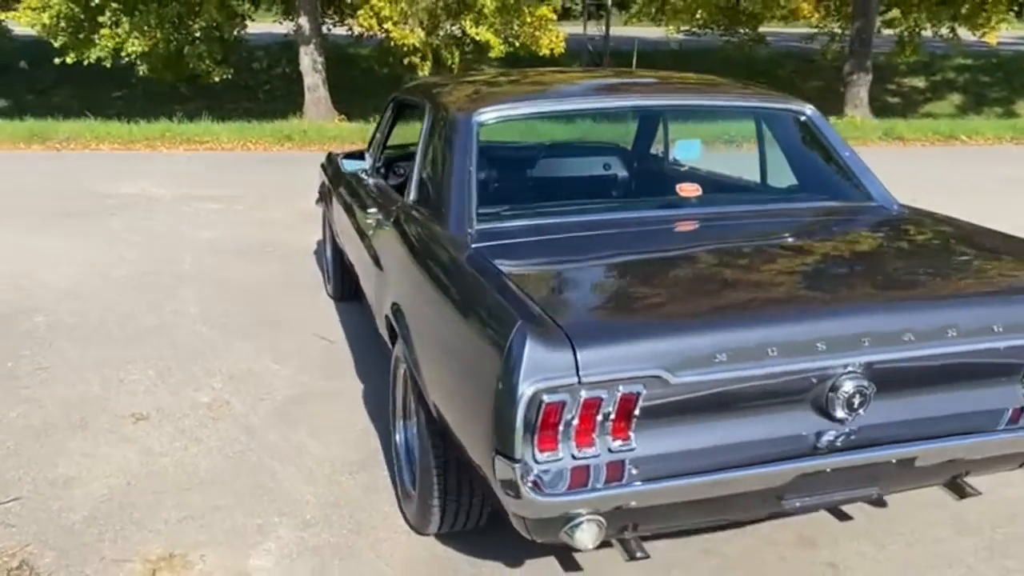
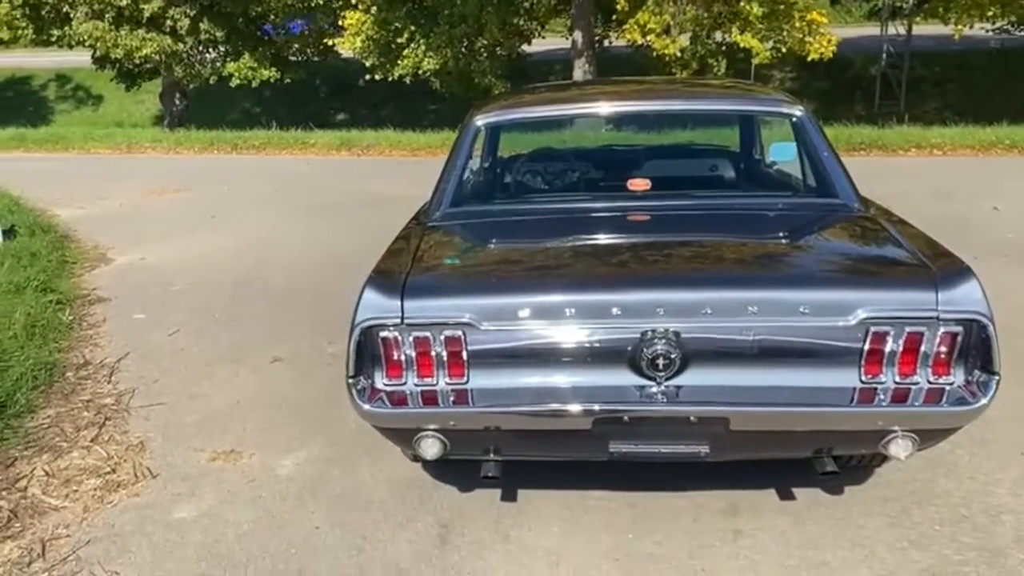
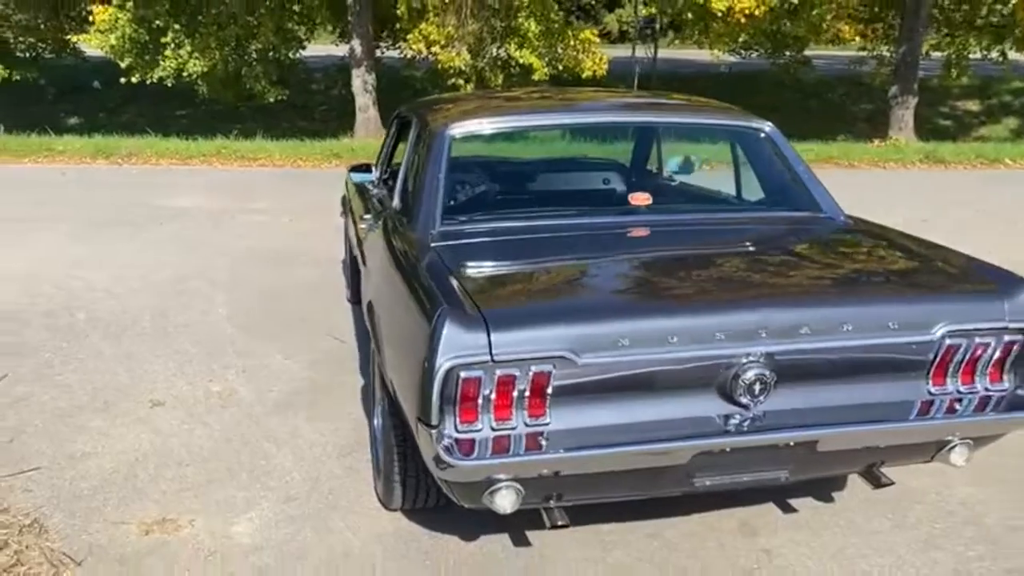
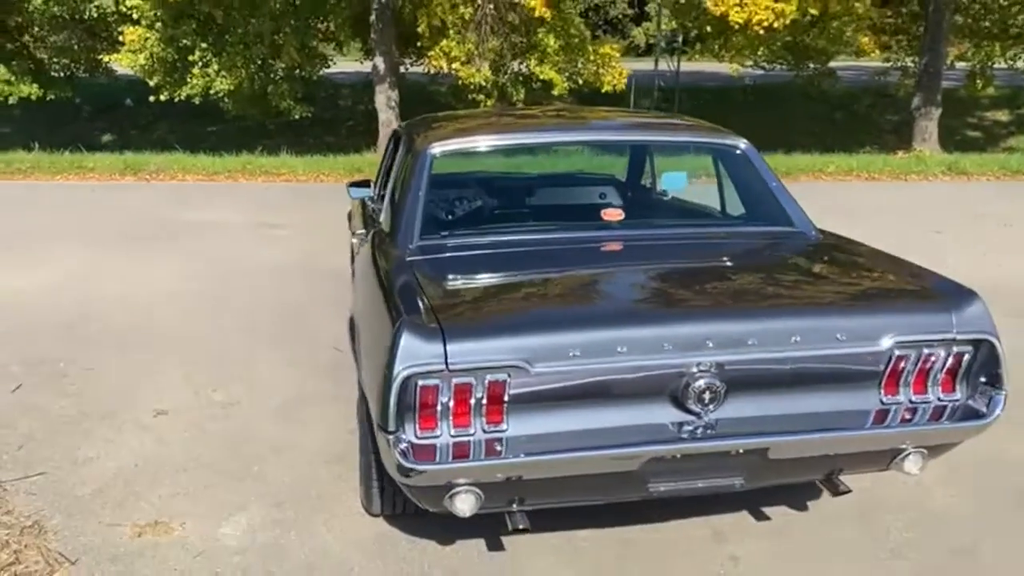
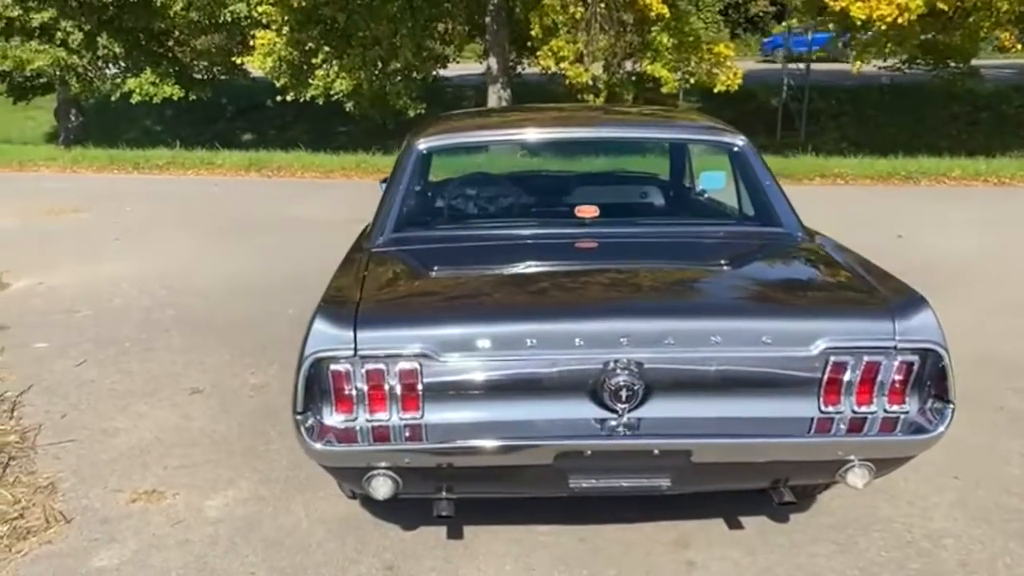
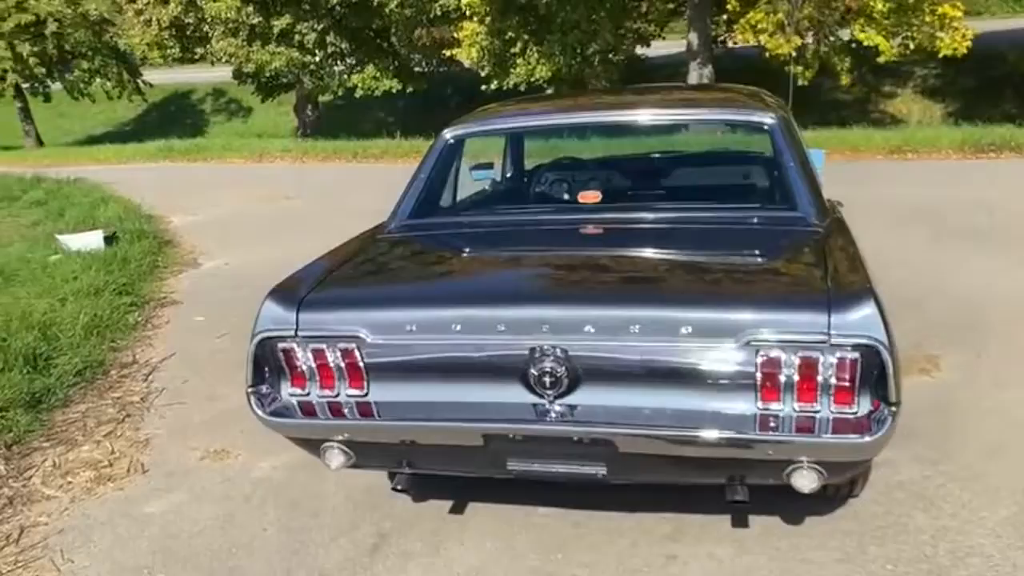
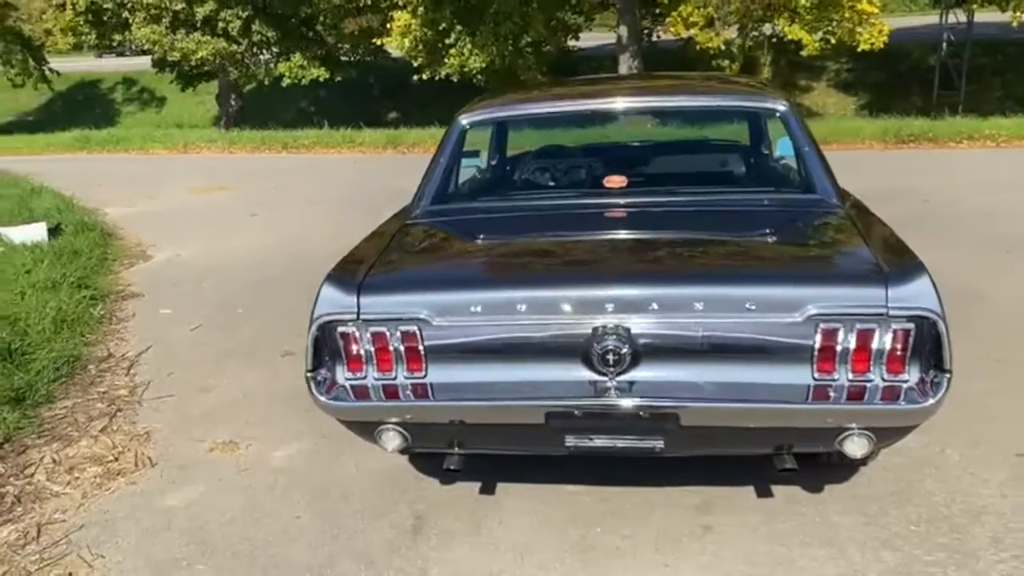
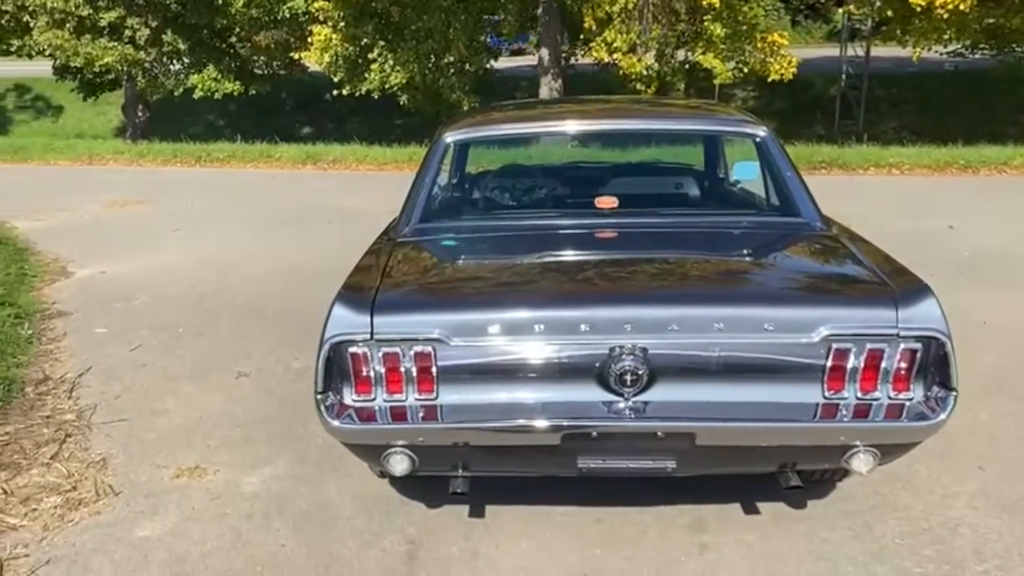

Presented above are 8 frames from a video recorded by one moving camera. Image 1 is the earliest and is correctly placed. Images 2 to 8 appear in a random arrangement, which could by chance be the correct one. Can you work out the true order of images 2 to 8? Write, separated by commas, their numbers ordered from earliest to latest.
3, 4, 5, 8, 2, 7, 6
